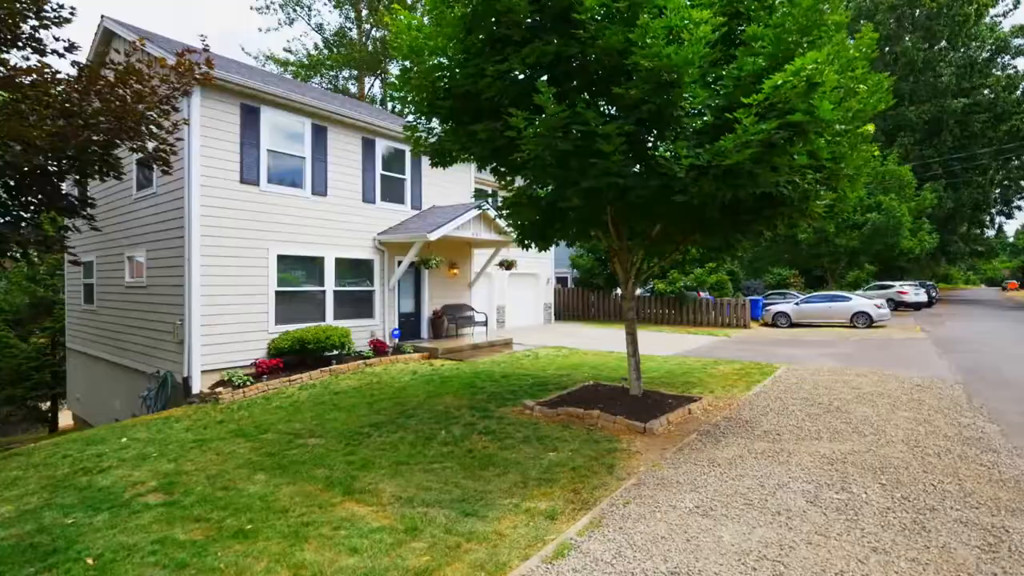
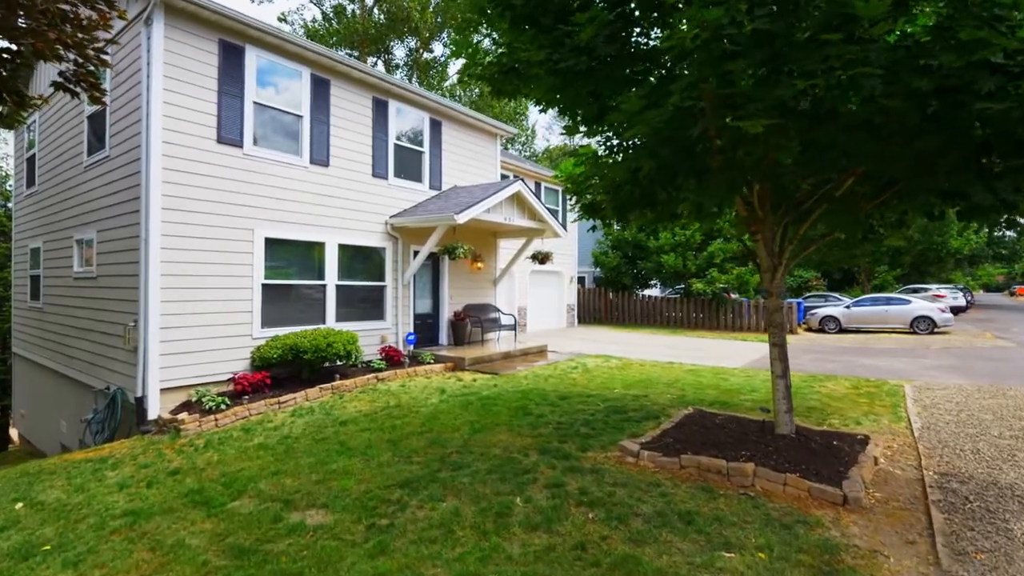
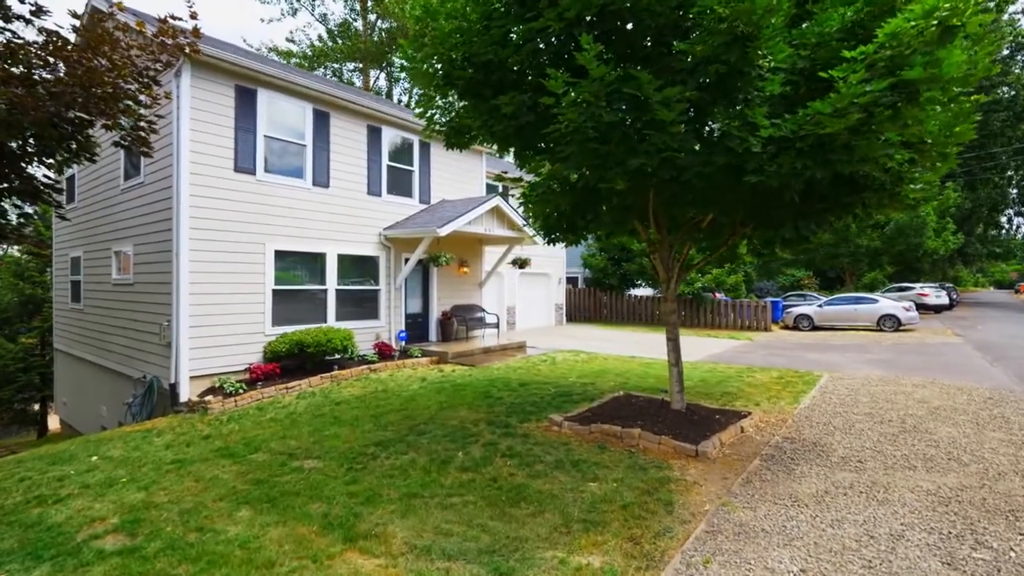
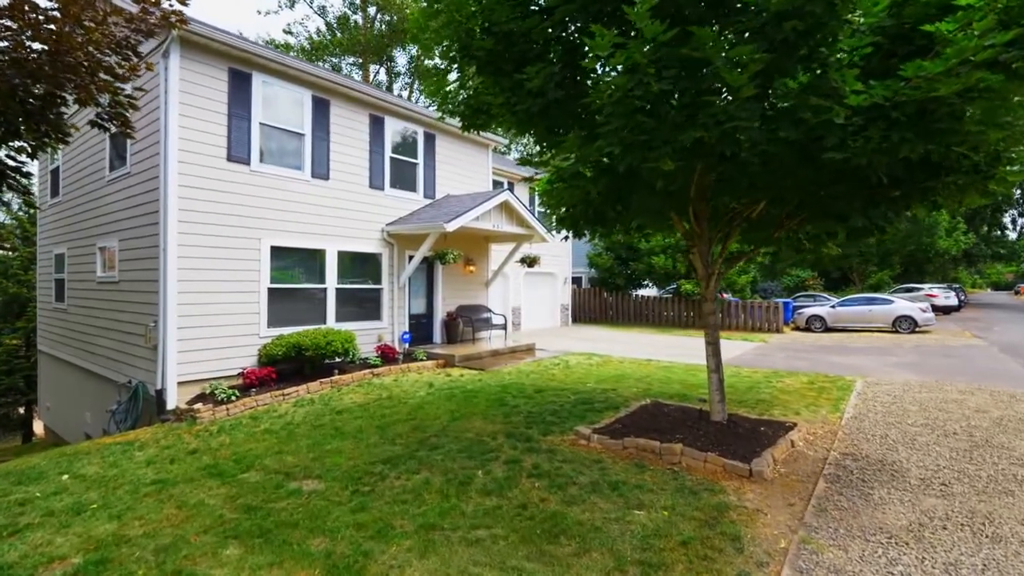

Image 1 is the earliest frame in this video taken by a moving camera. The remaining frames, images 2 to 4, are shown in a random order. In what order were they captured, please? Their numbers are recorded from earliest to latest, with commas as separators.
3, 4, 2
